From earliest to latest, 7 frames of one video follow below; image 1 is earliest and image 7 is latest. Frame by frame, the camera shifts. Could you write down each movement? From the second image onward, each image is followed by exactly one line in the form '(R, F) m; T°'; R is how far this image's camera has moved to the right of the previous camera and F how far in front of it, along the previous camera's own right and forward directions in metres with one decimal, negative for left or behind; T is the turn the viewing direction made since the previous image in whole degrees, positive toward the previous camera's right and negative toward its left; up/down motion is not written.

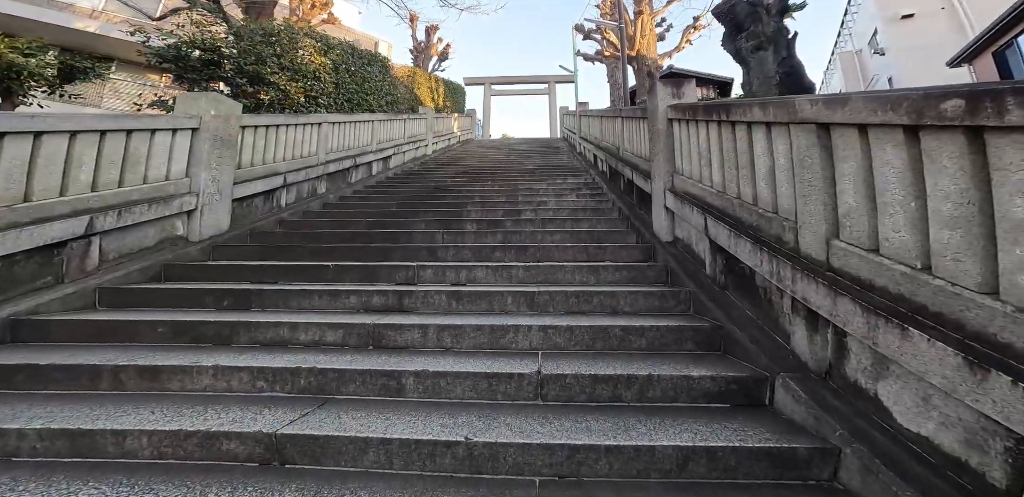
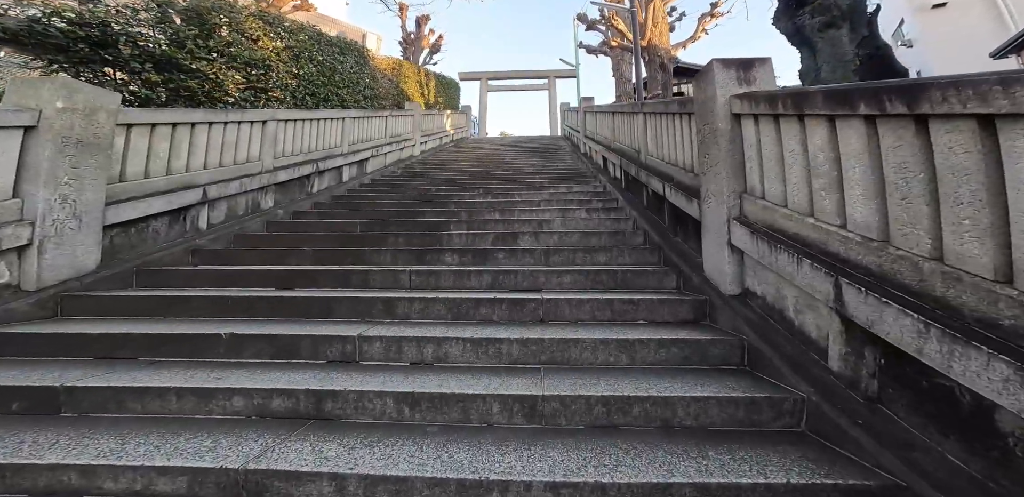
(+0.1, +1.7) m; 0°
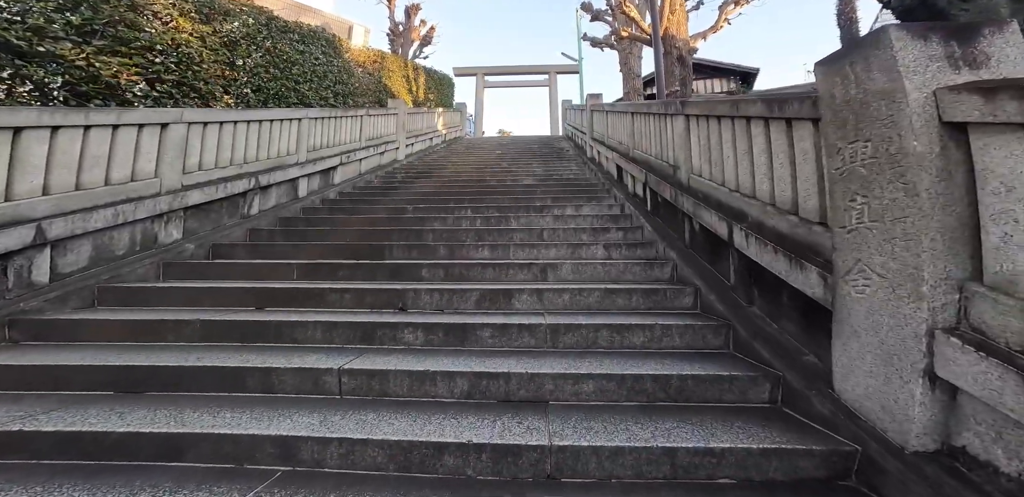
(0.0, +1.7) m; 0°
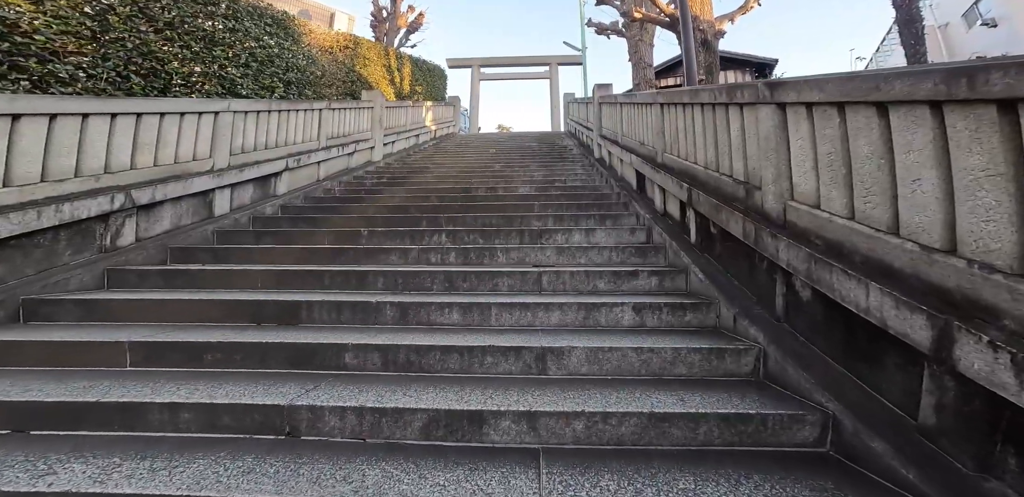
(+0.1, +1.7) m; 0°
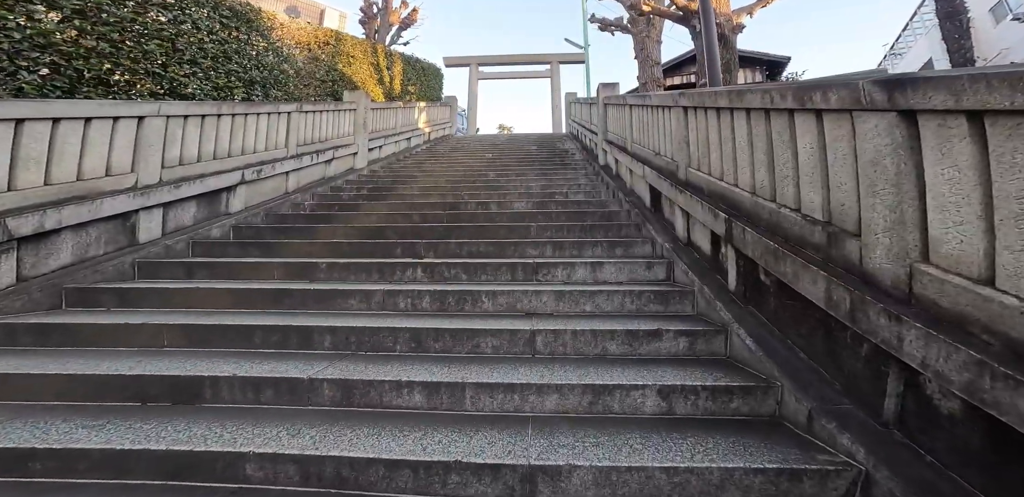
(+0.1, +0.8) m; 0°
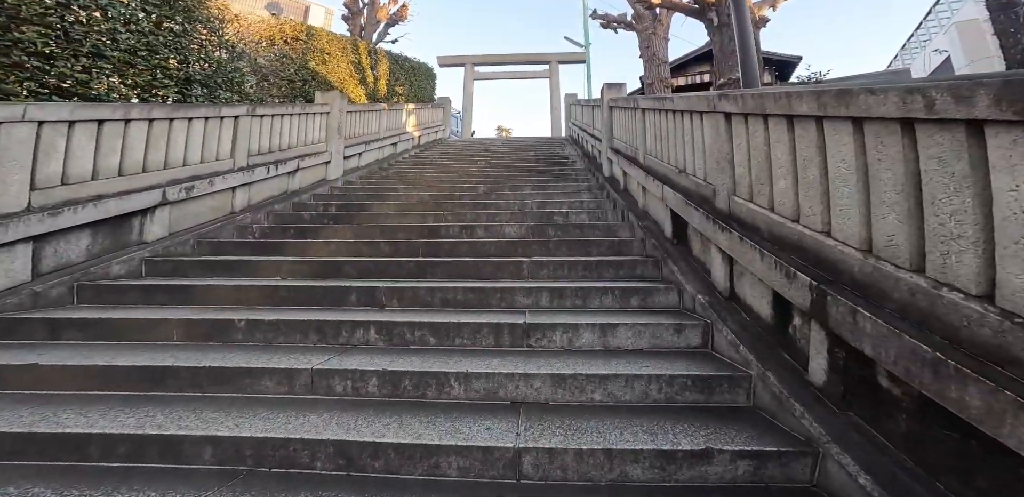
(+0.1, +0.9) m; 0°
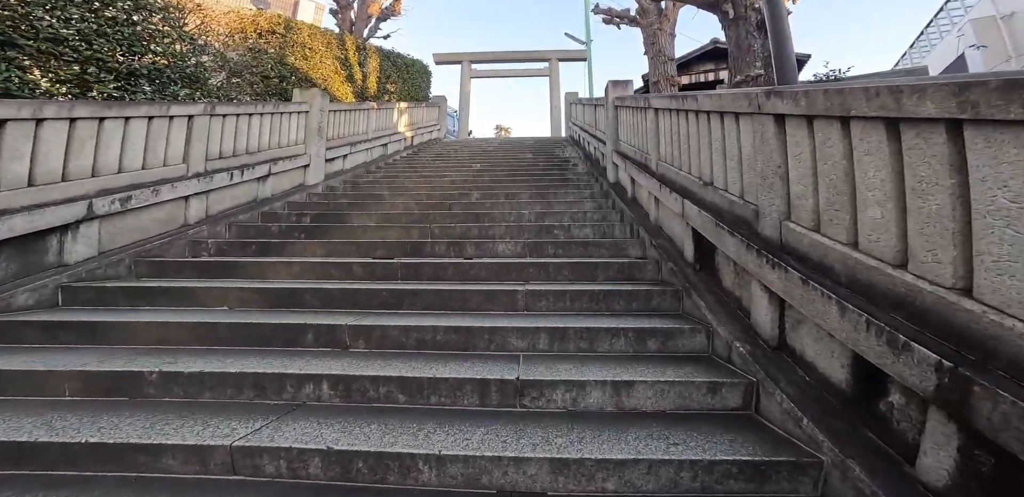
(0.0, +0.6) m; 0°
